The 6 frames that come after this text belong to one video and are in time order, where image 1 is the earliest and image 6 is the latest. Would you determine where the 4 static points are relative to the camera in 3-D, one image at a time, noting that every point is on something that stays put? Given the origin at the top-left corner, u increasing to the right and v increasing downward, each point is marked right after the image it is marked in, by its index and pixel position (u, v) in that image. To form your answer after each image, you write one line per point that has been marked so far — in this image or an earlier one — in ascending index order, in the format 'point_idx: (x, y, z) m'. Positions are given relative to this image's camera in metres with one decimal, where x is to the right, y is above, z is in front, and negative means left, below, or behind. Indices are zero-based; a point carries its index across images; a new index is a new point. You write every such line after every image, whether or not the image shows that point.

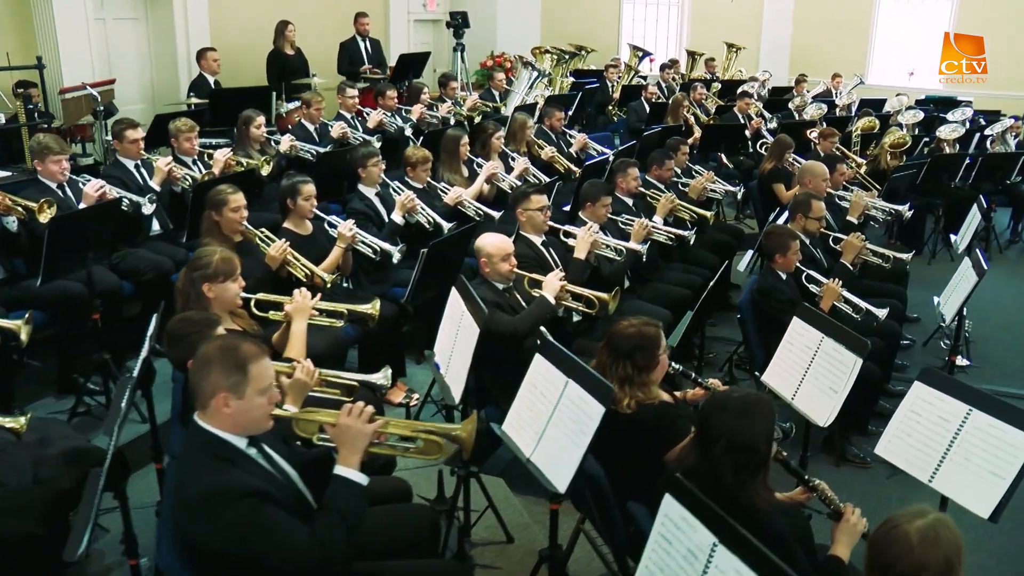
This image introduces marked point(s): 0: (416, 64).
0: (-1.3, +3.0, +9.9) m
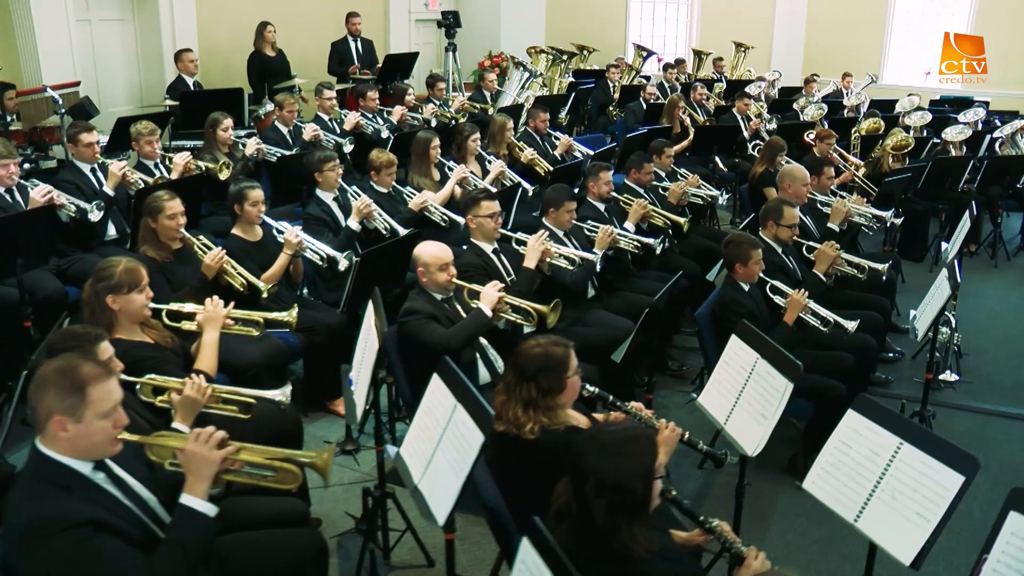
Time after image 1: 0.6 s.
0: (-1.4, +2.9, +9.8) m
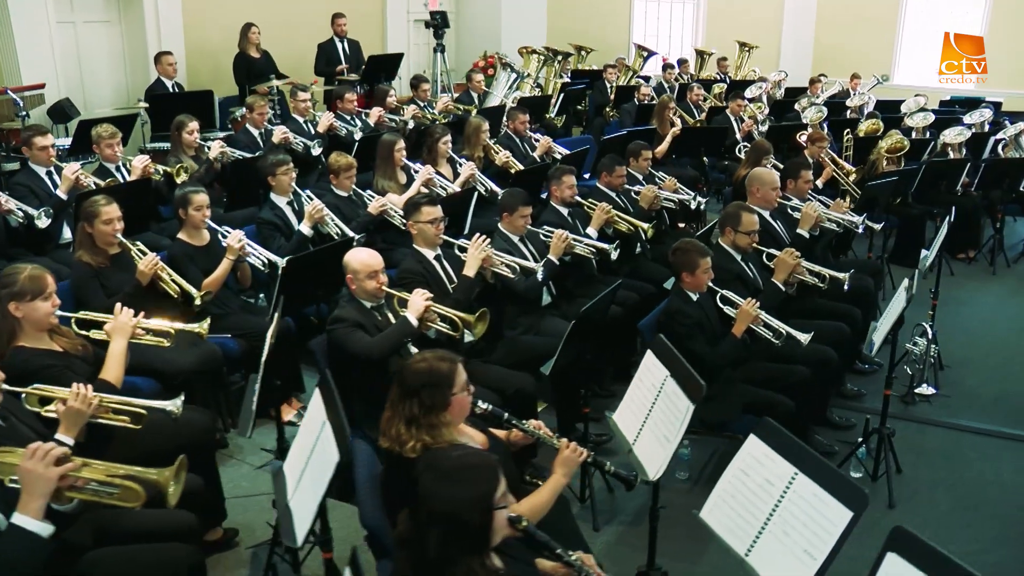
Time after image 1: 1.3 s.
0: (-1.6, +2.9, +9.7) m
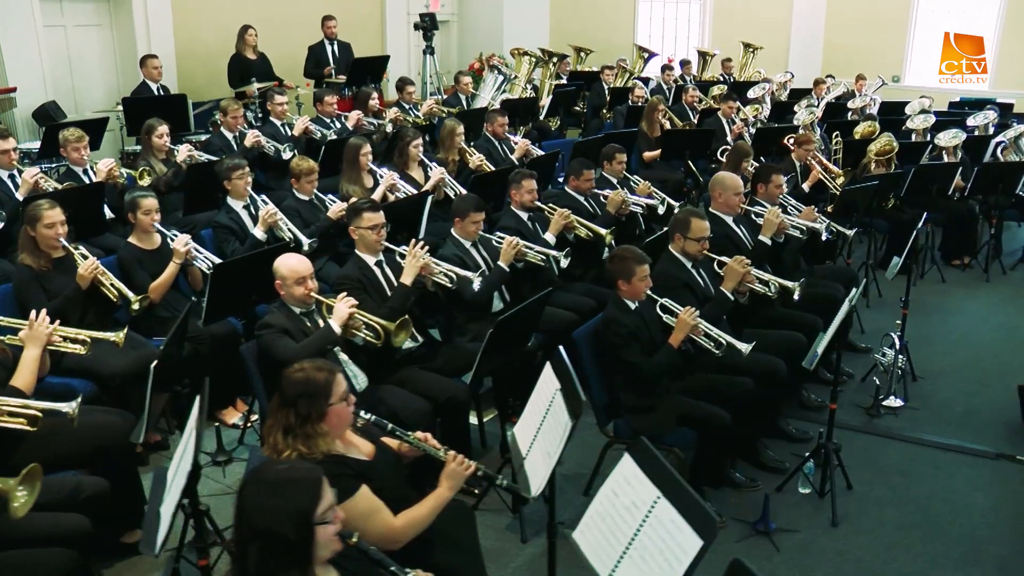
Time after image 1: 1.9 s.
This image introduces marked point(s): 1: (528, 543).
0: (-1.8, +2.8, +9.7) m
1: (+0.1, -1.4, +4.3) m
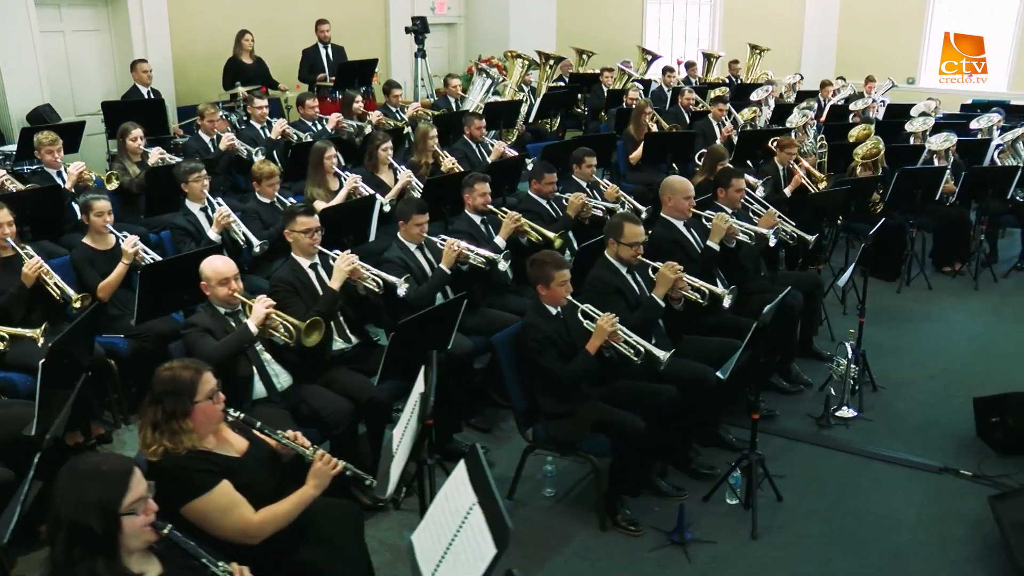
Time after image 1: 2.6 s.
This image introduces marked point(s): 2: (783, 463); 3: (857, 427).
0: (-1.9, +2.8, +9.8) m
1: (-0.4, -1.5, +4.3) m
2: (+1.8, -1.2, +5.0) m
3: (+2.5, -1.0, +5.5) m
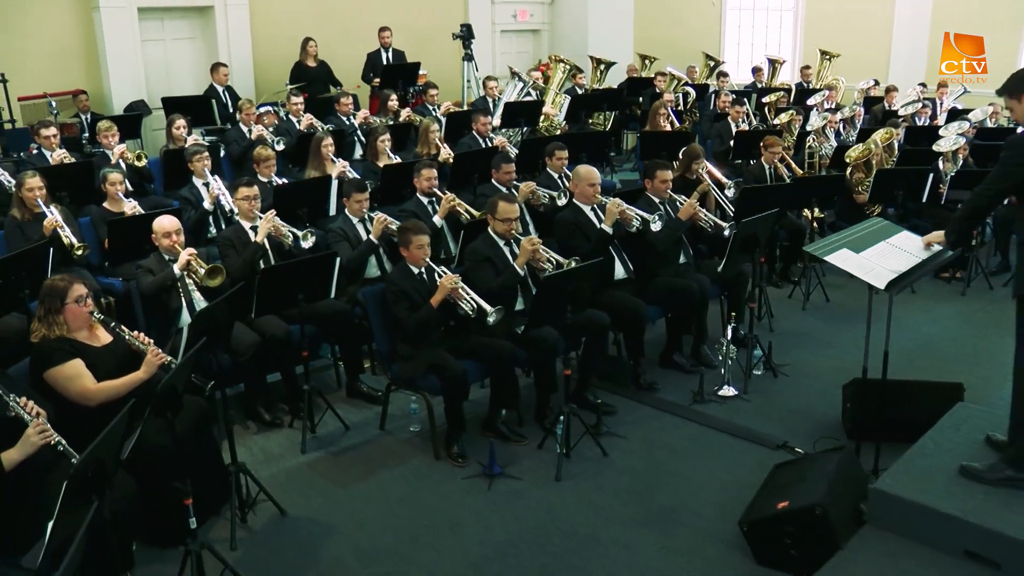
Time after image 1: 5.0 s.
0: (-1.5, +3.1, +11.0) m
1: (-1.4, -1.2, +5.2) m
2: (+0.9, -1.0, +5.5) m
3: (+1.7, -0.9, +5.8) m
